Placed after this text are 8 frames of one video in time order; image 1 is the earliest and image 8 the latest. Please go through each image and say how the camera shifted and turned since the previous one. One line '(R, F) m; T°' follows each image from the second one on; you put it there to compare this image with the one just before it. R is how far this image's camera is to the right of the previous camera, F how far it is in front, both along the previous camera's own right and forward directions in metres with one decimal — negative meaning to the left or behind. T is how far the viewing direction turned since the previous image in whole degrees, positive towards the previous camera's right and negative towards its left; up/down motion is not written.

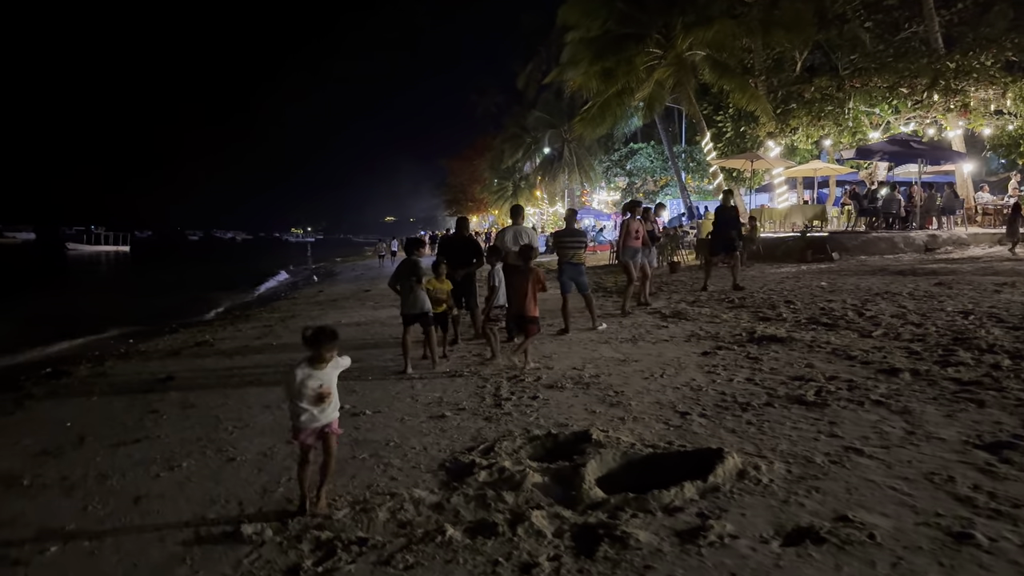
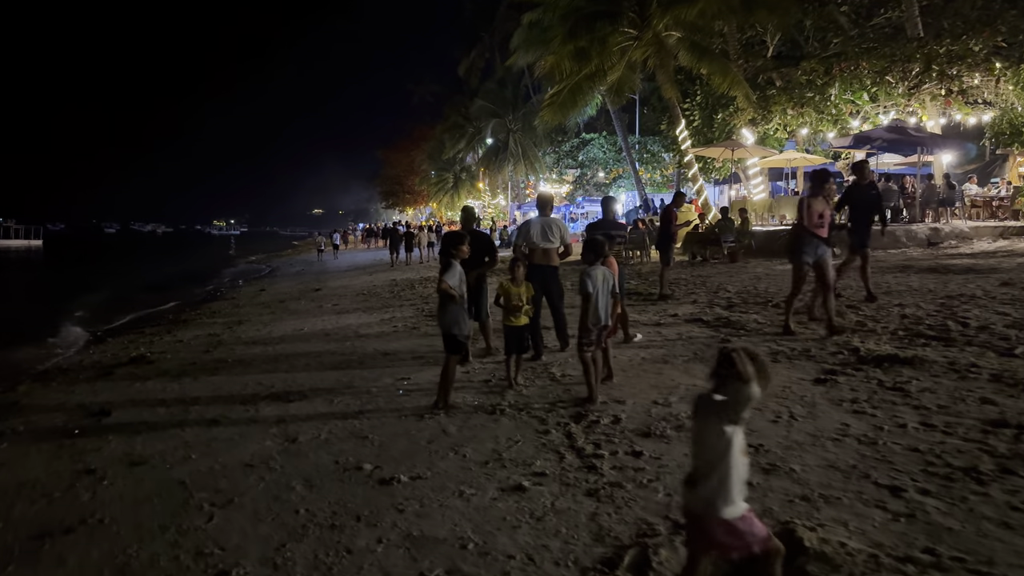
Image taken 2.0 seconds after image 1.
(-0.8, +1.7) m; +5°
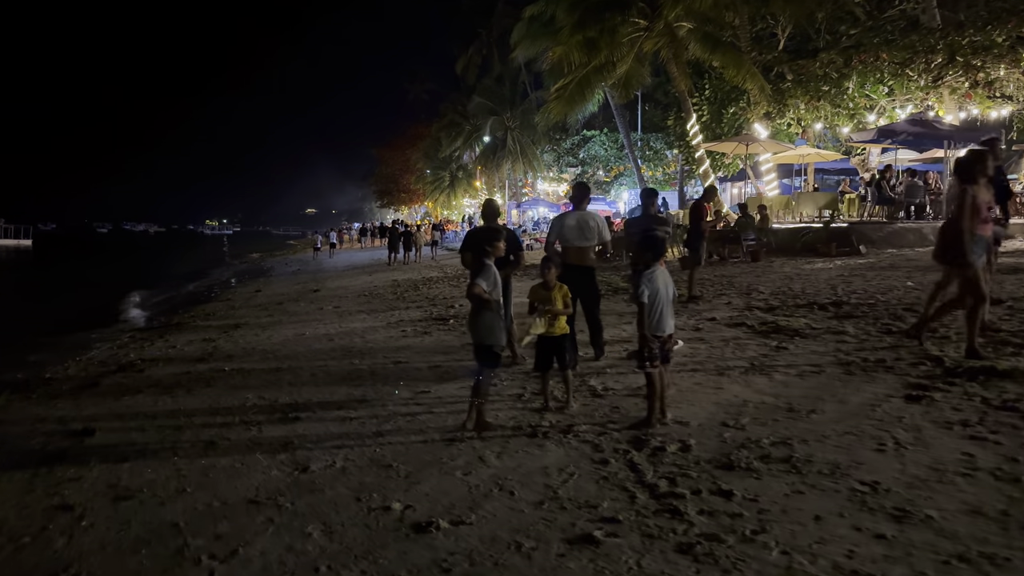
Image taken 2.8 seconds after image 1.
(-0.3, +0.7) m; 0°
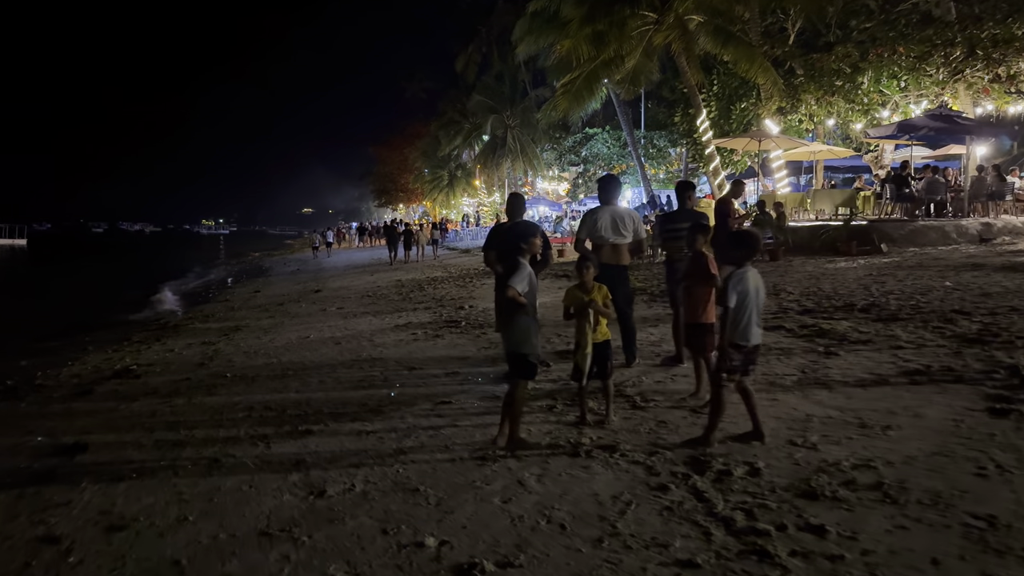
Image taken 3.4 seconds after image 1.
(-0.2, +0.5) m; 0°
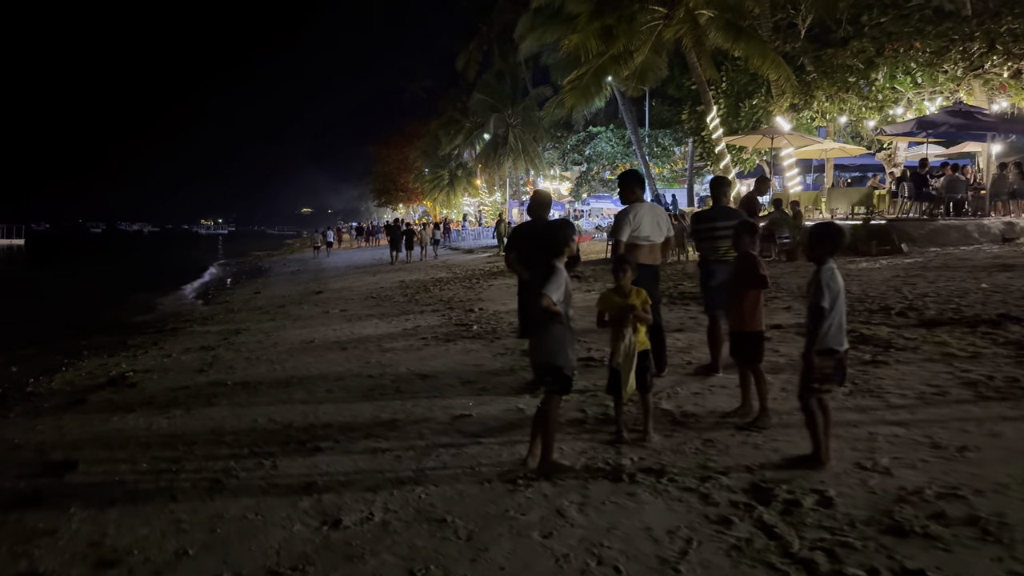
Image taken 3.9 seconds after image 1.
(-0.2, +0.4) m; 0°
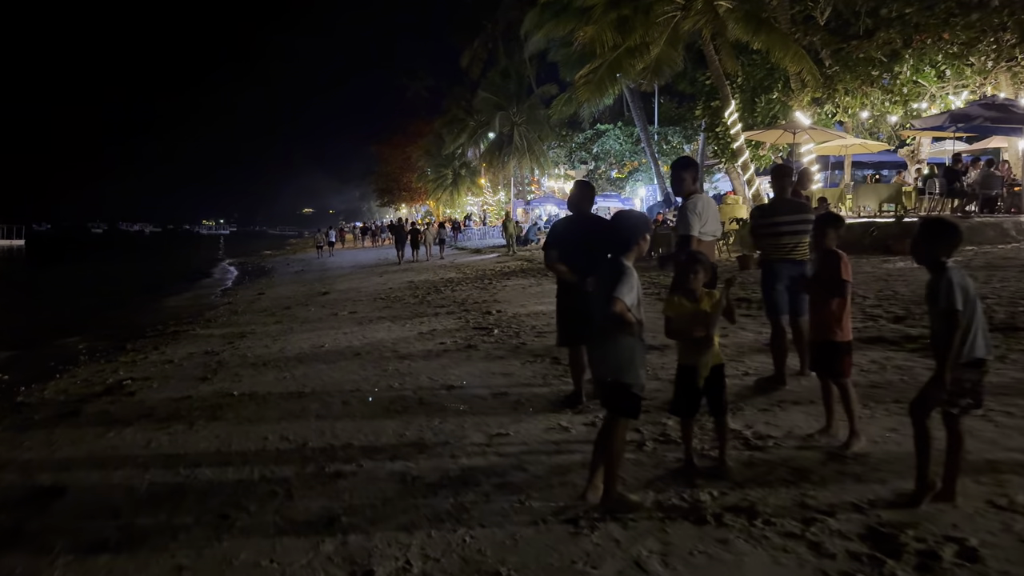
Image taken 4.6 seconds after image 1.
(-0.2, +0.6) m; 0°
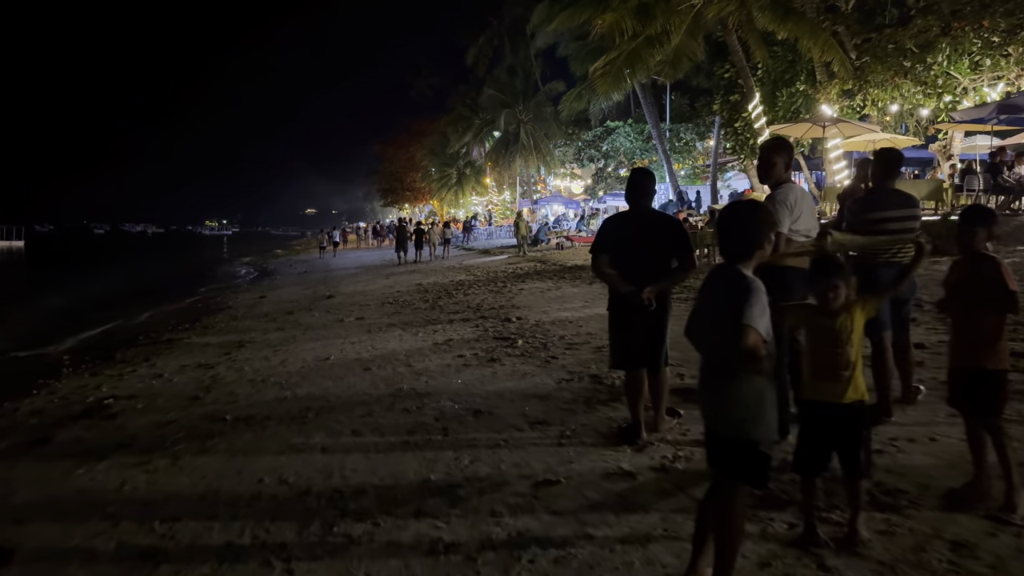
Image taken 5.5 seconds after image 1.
(-0.2, +0.9) m; 0°
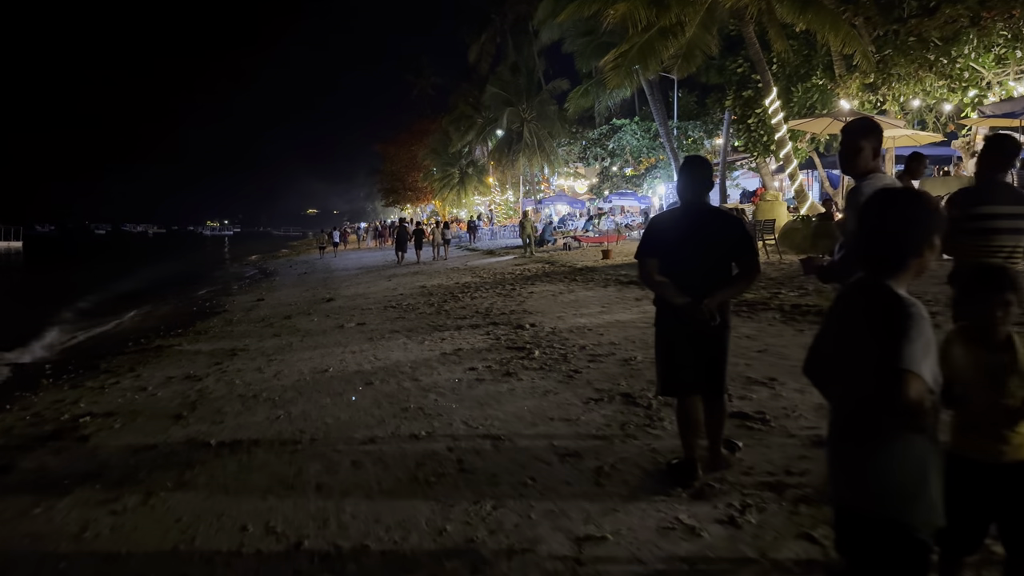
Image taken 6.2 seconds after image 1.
(-0.1, +0.7) m; 0°
